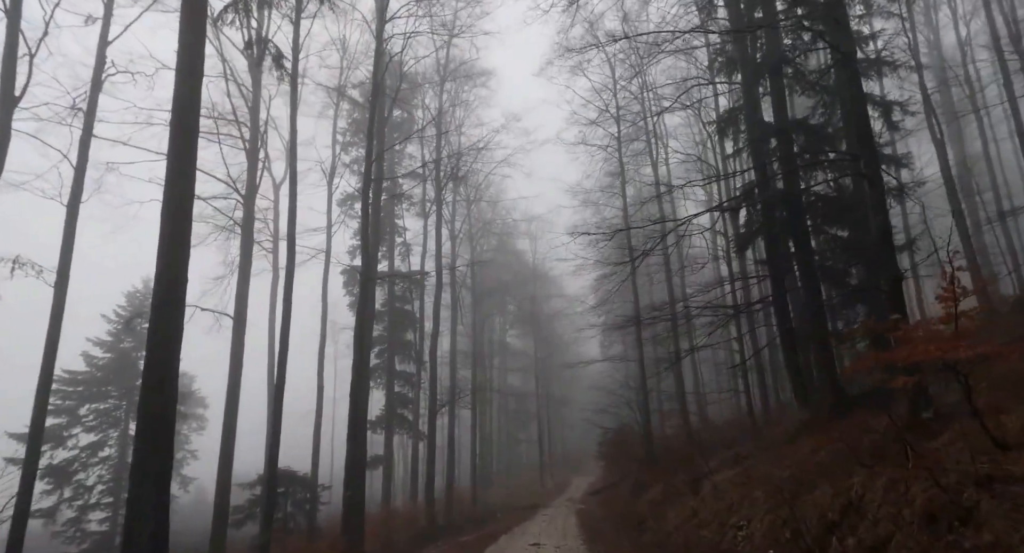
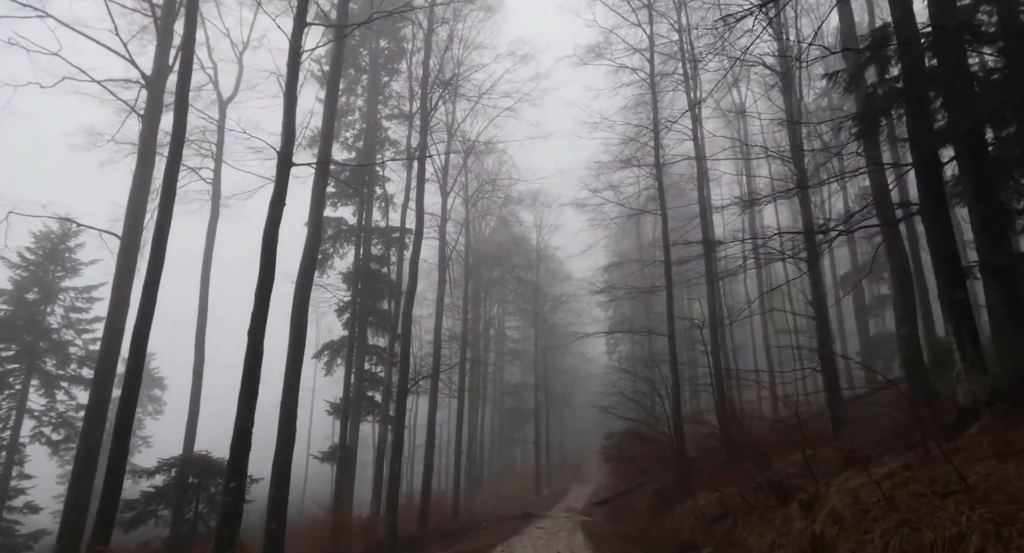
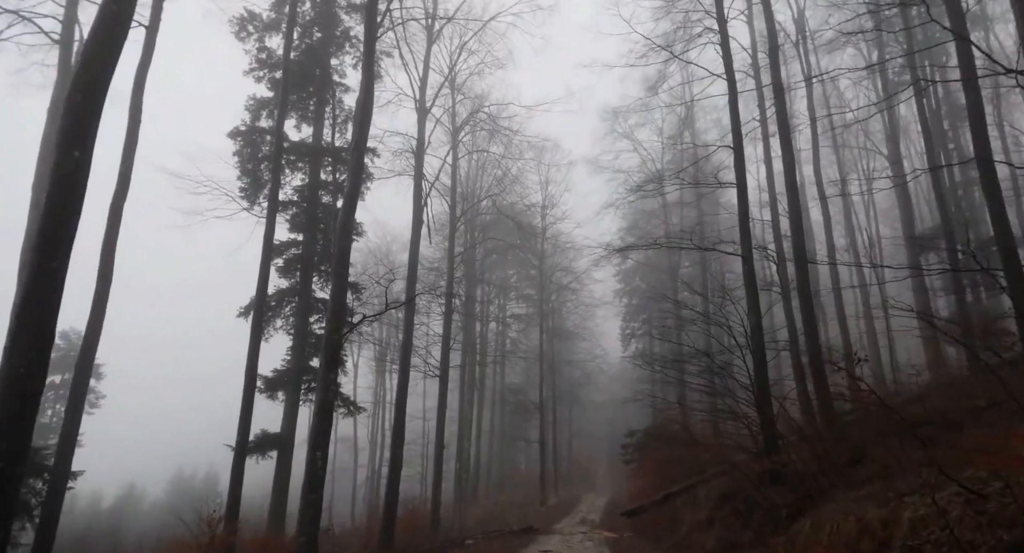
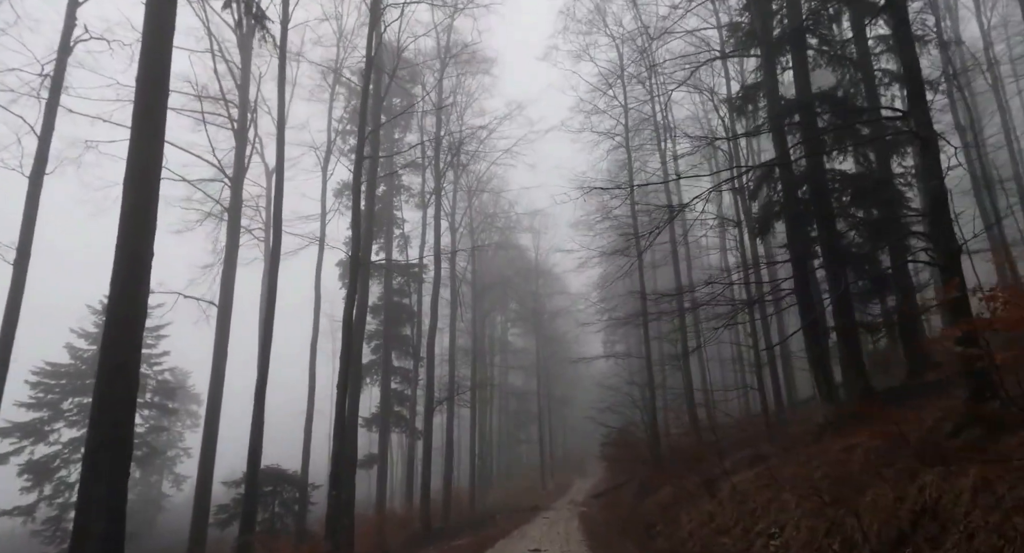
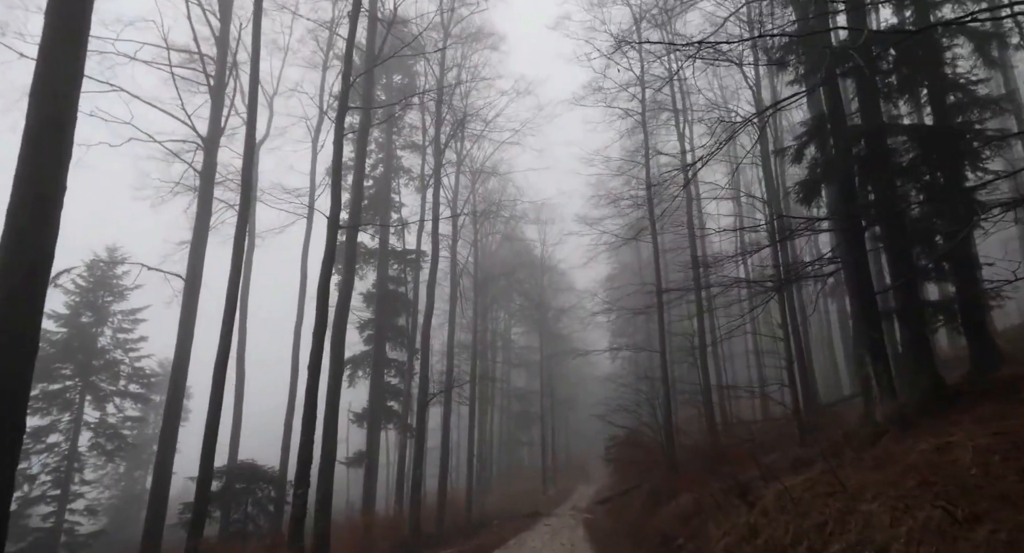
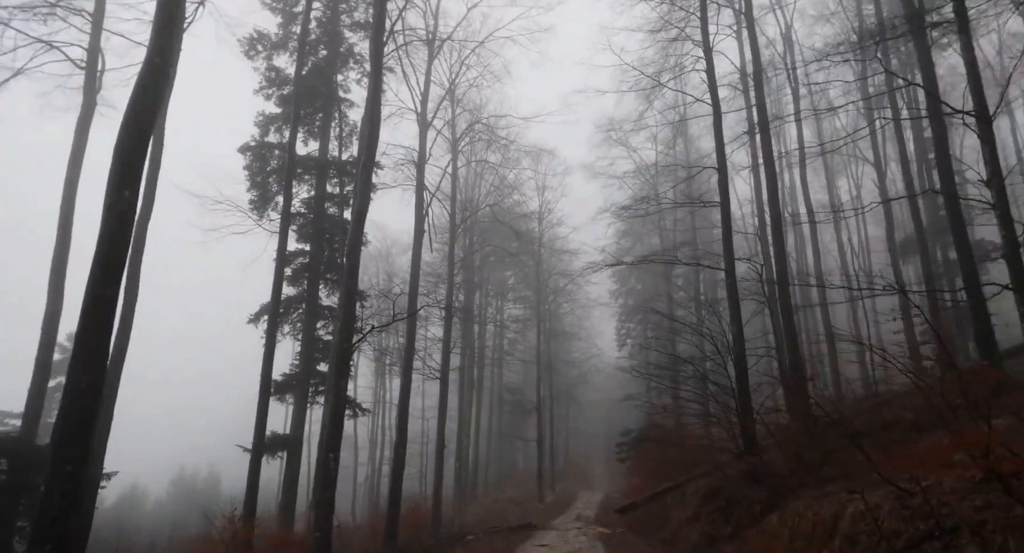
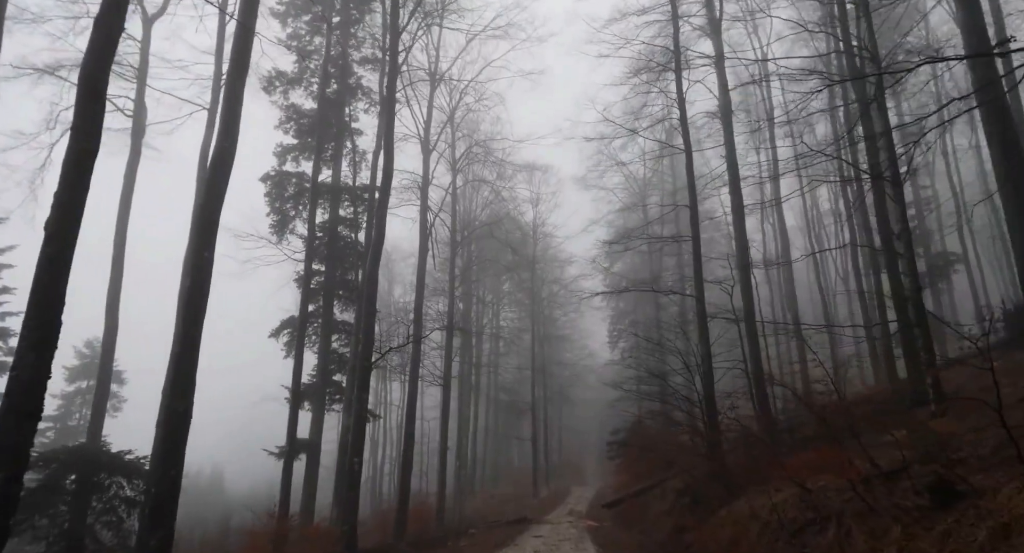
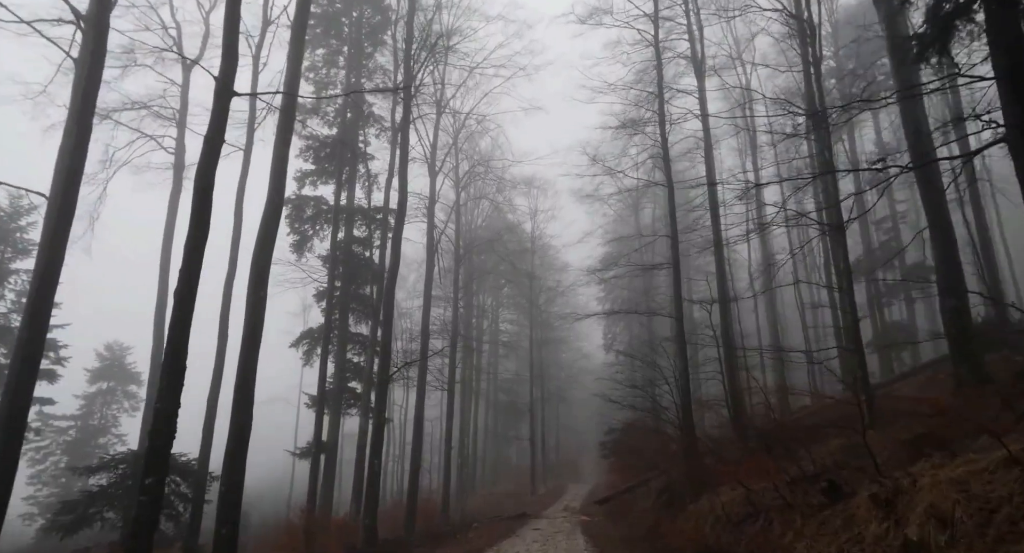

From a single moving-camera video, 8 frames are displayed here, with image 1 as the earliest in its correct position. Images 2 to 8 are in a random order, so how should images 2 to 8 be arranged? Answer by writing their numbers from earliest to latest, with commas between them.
4, 5, 2, 8, 7, 6, 3
